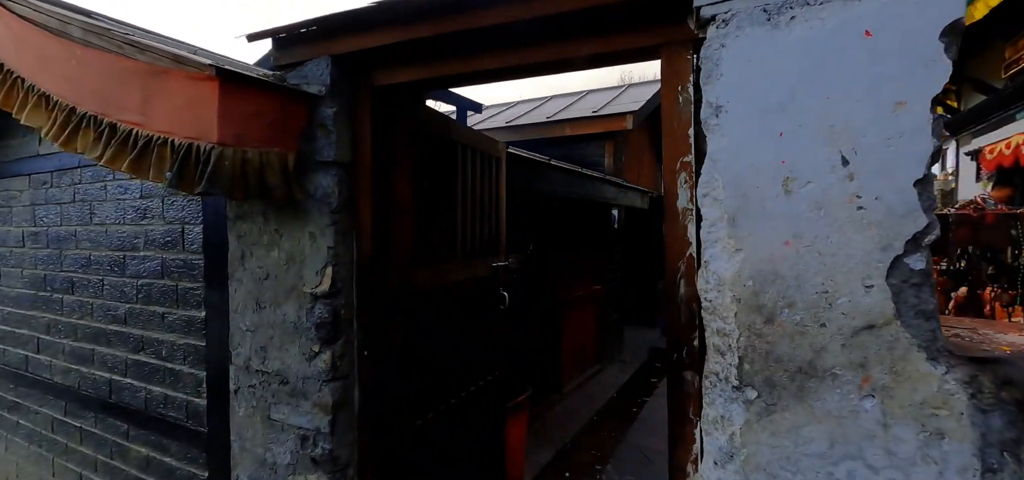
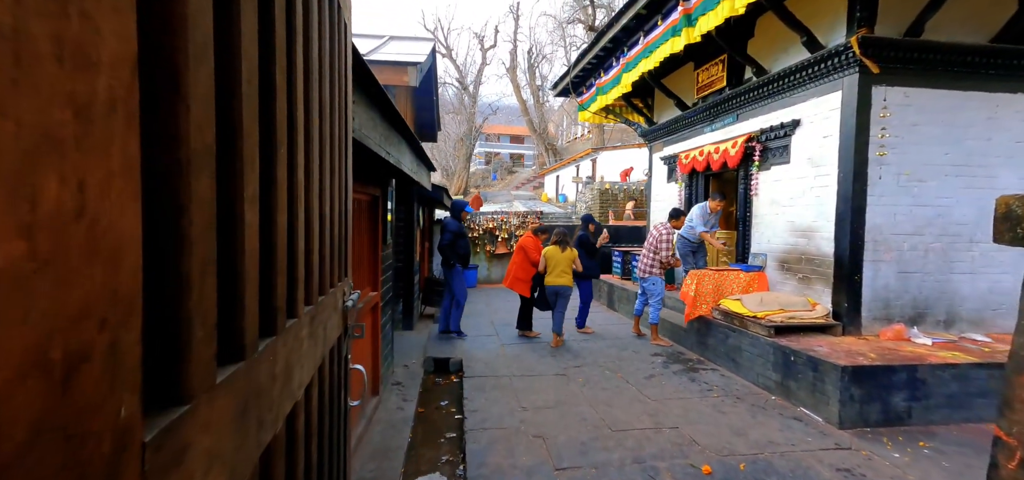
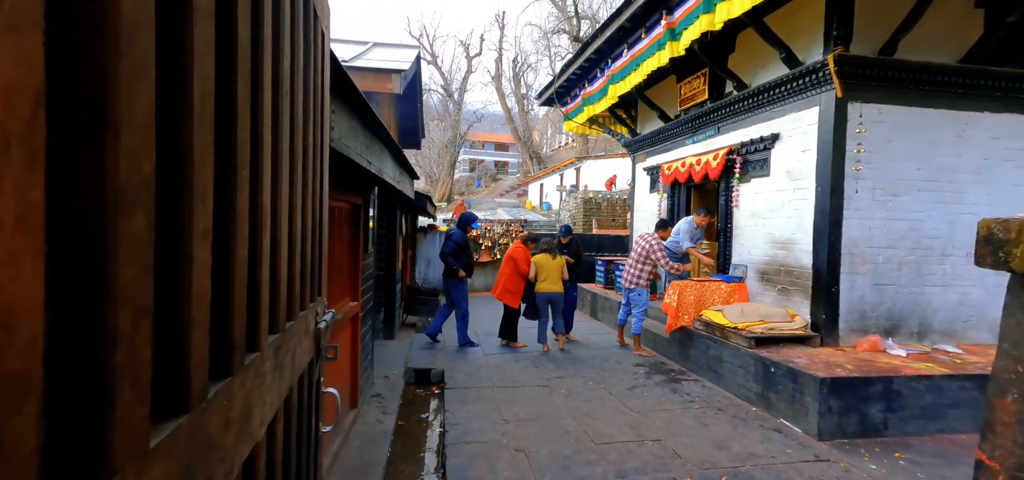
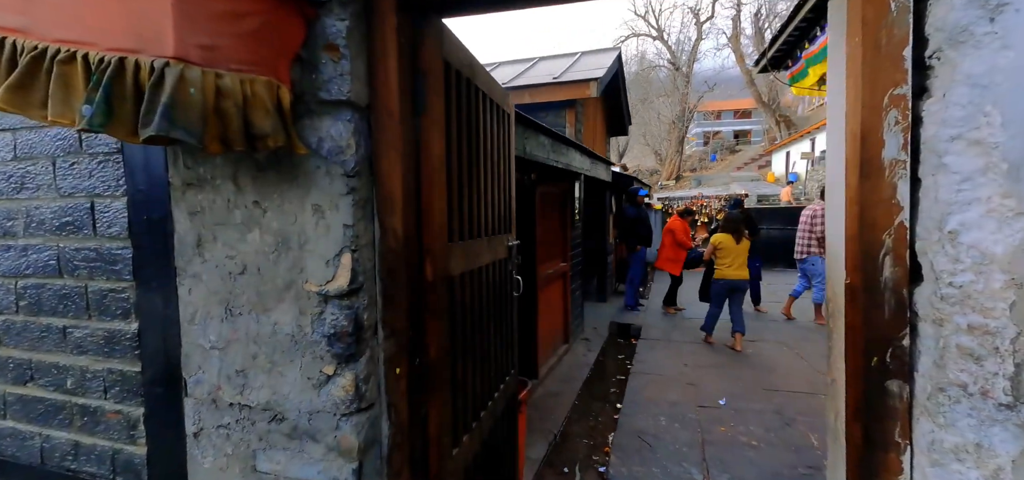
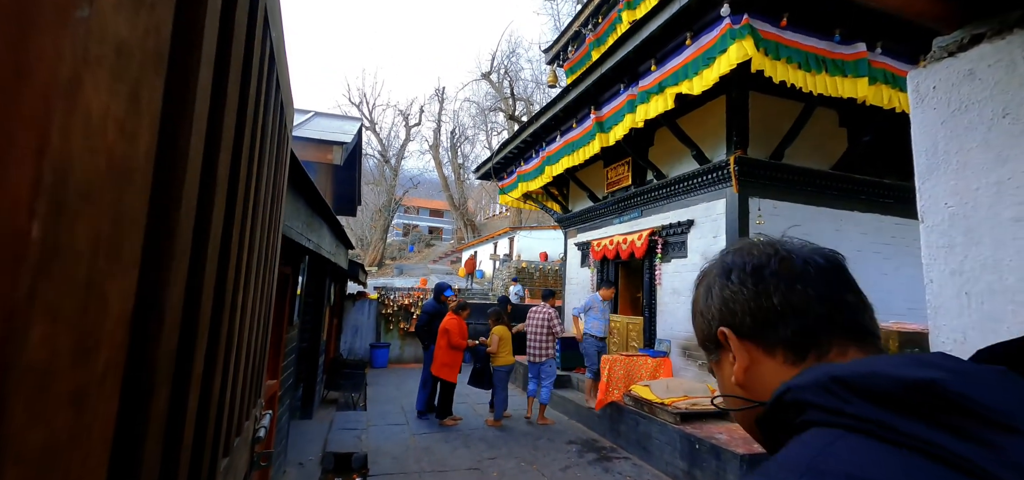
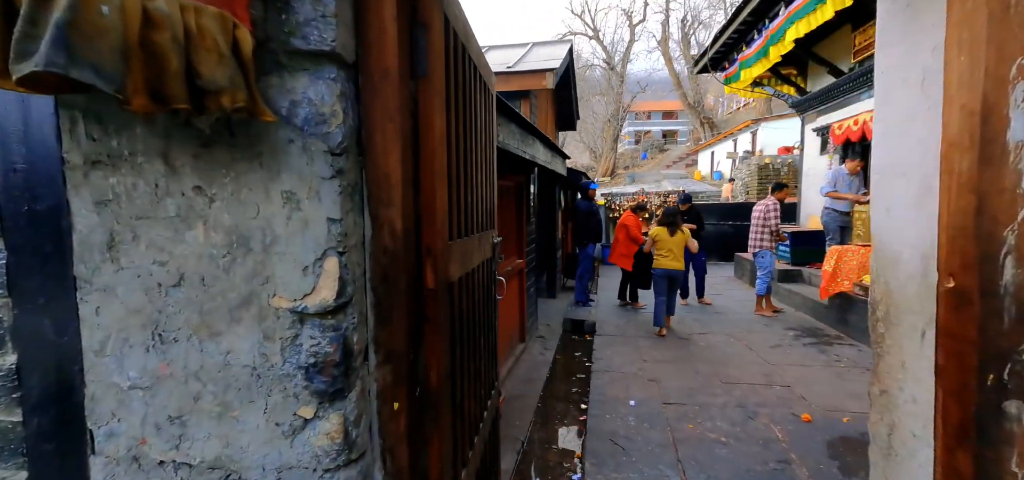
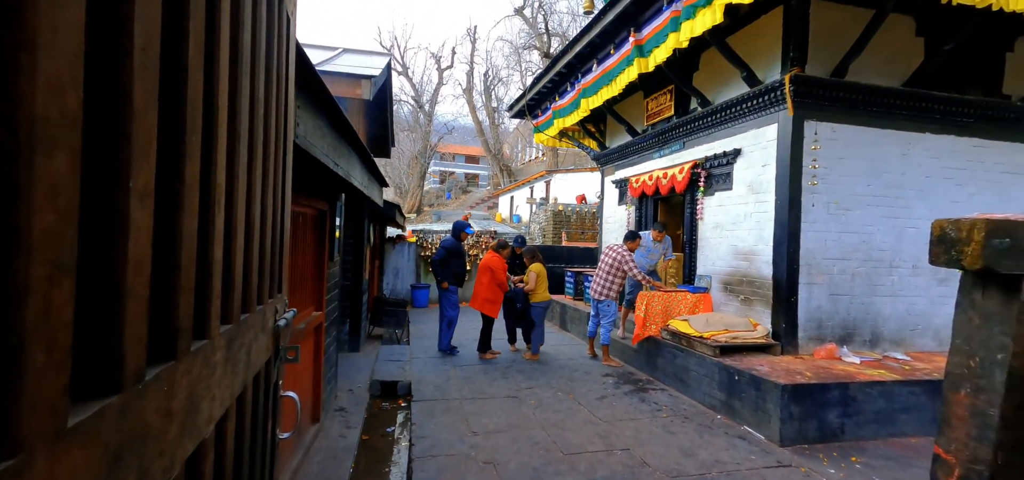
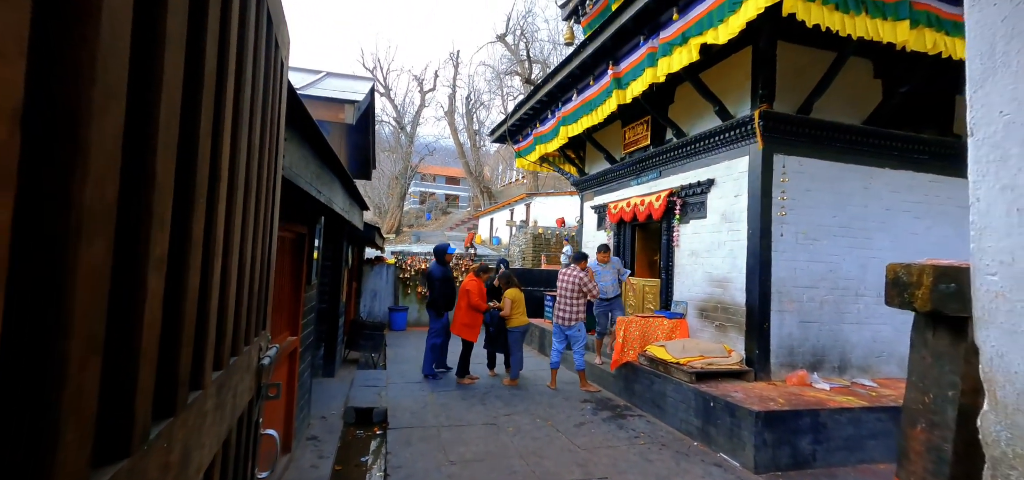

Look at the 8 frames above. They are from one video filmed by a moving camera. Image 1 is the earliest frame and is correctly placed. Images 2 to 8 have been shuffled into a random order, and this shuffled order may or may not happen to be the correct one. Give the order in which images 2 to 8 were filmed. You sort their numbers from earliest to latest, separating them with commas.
4, 6, 2, 3, 7, 8, 5
